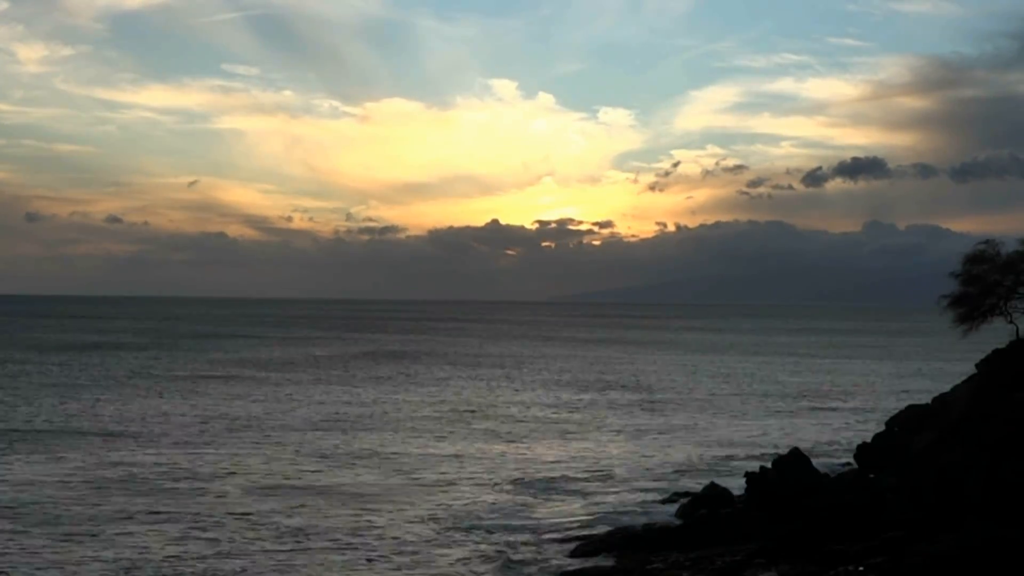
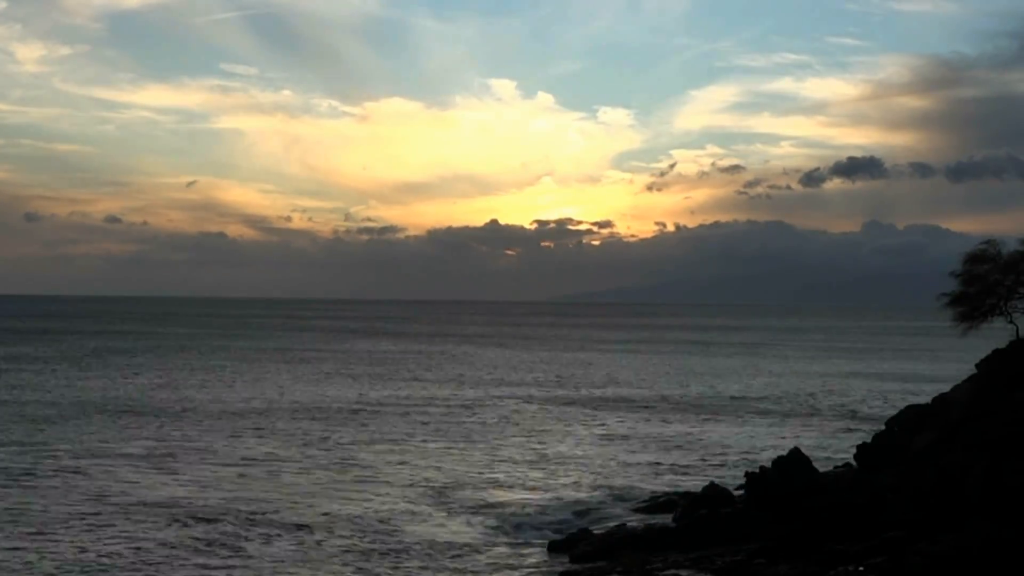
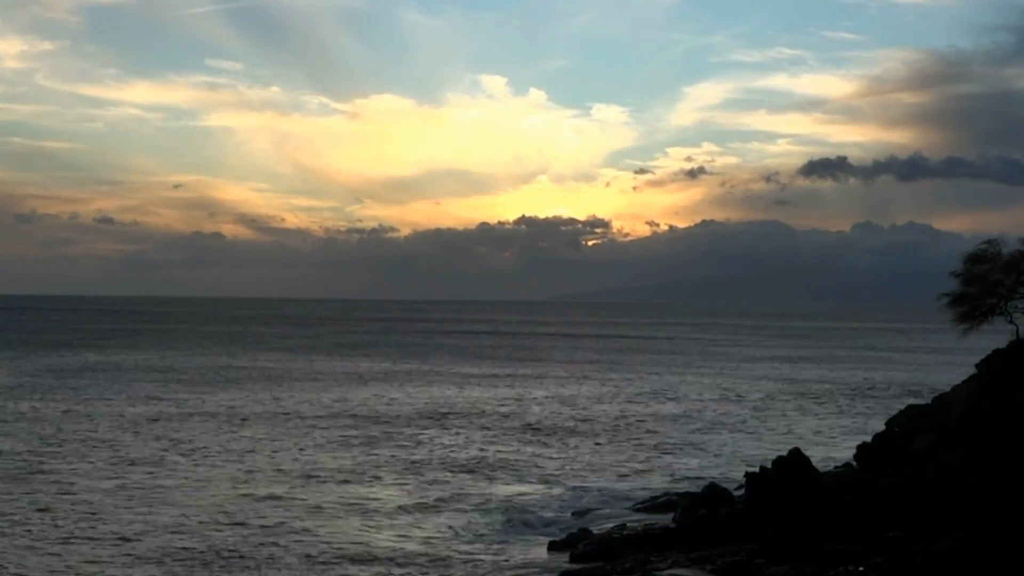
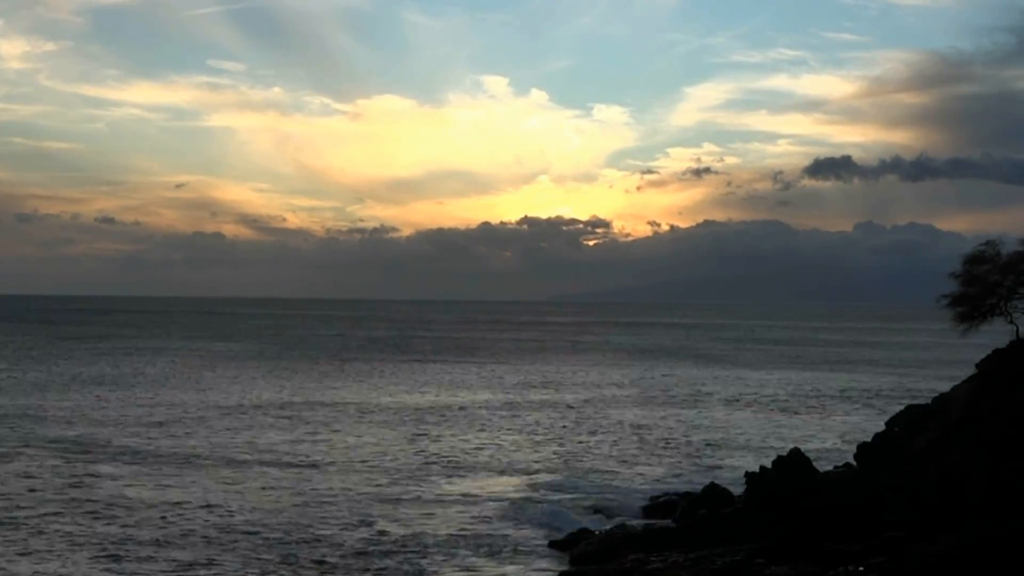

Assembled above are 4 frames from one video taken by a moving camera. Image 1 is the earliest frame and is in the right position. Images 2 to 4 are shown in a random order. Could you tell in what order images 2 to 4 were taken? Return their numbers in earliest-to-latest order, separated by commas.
2, 4, 3
